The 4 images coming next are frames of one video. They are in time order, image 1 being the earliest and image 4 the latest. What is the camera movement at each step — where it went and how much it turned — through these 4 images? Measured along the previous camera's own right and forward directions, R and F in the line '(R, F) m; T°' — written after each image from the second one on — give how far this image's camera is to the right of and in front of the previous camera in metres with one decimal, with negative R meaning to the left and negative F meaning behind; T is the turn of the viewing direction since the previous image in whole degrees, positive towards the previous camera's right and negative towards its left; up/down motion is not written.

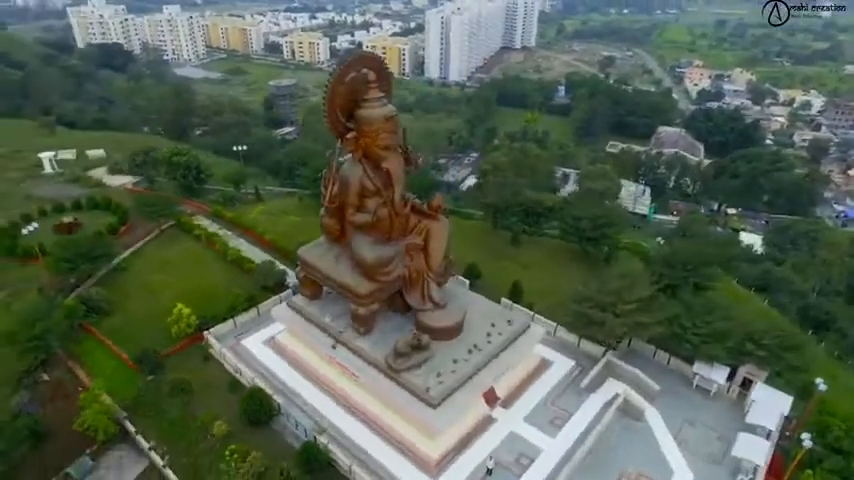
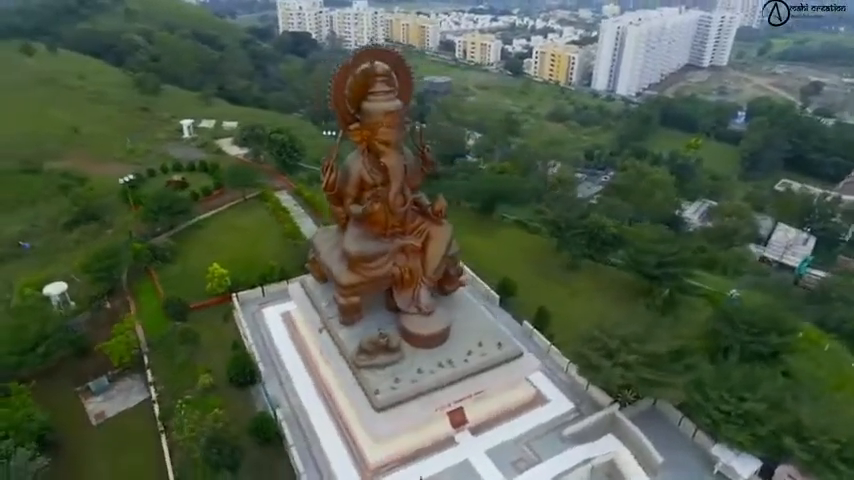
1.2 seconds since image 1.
(+3.5, +0.9) m; -17°
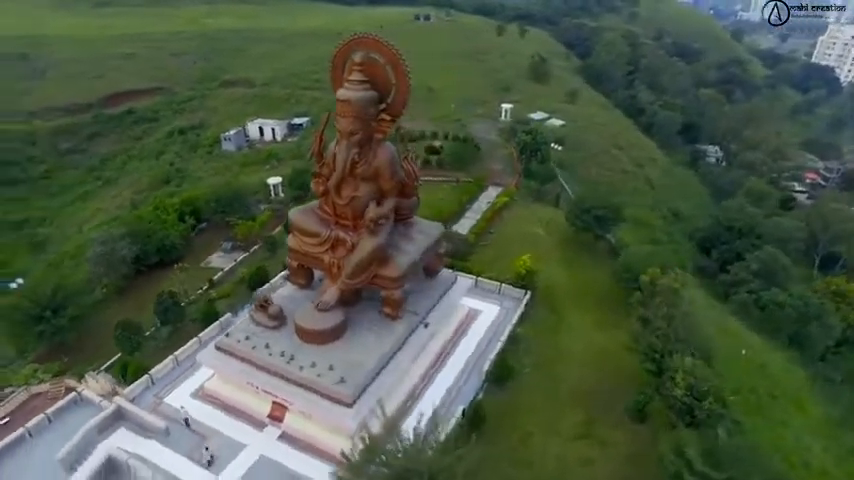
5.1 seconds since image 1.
(+9.0, +5.3) m; -46°
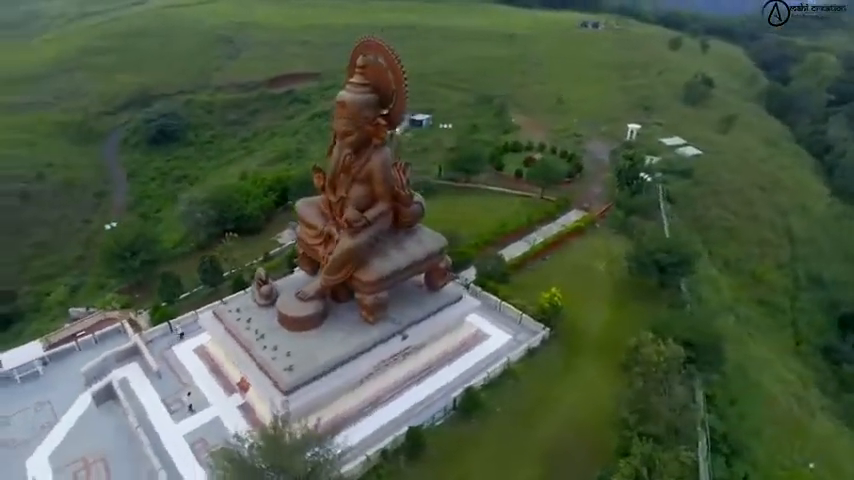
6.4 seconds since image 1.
(+3.9, +1.0) m; -18°
